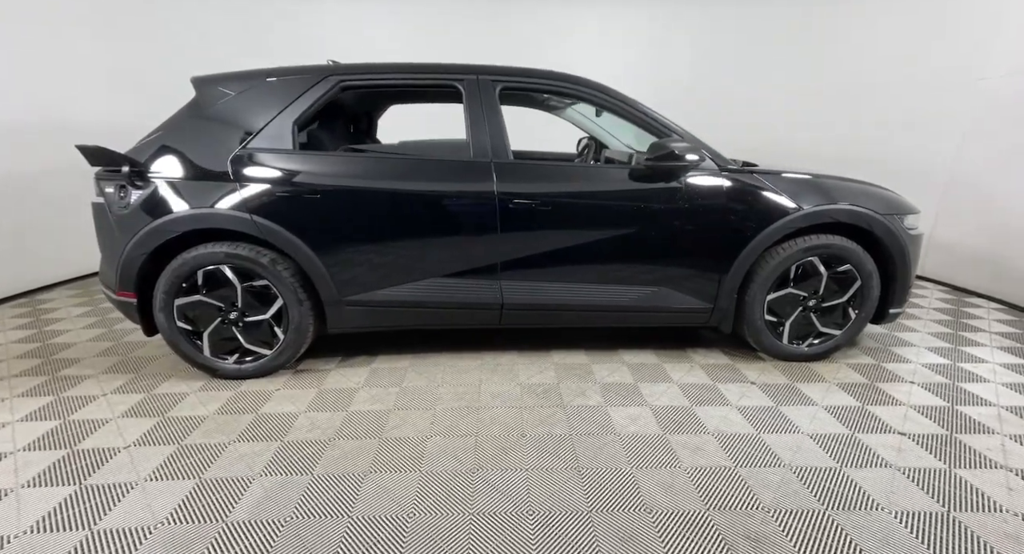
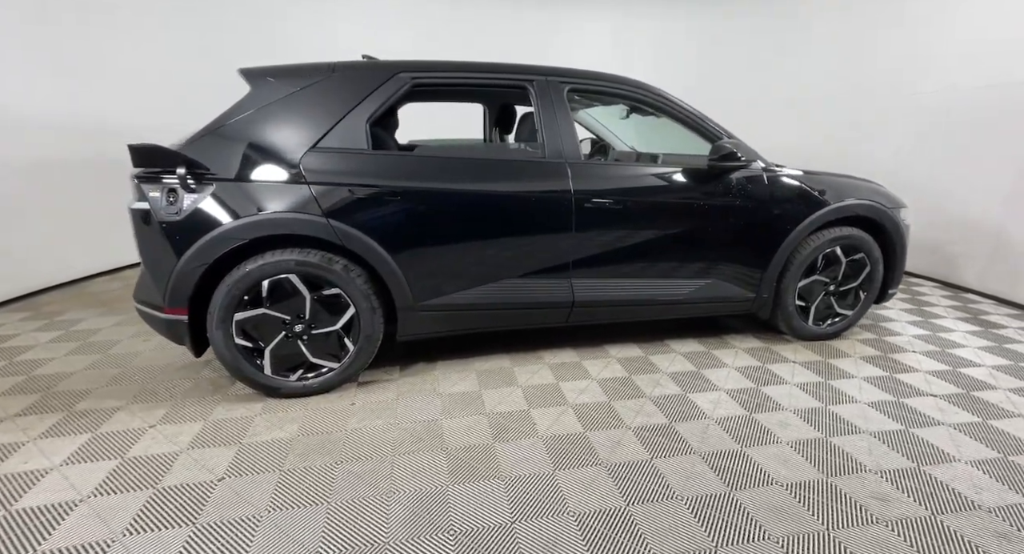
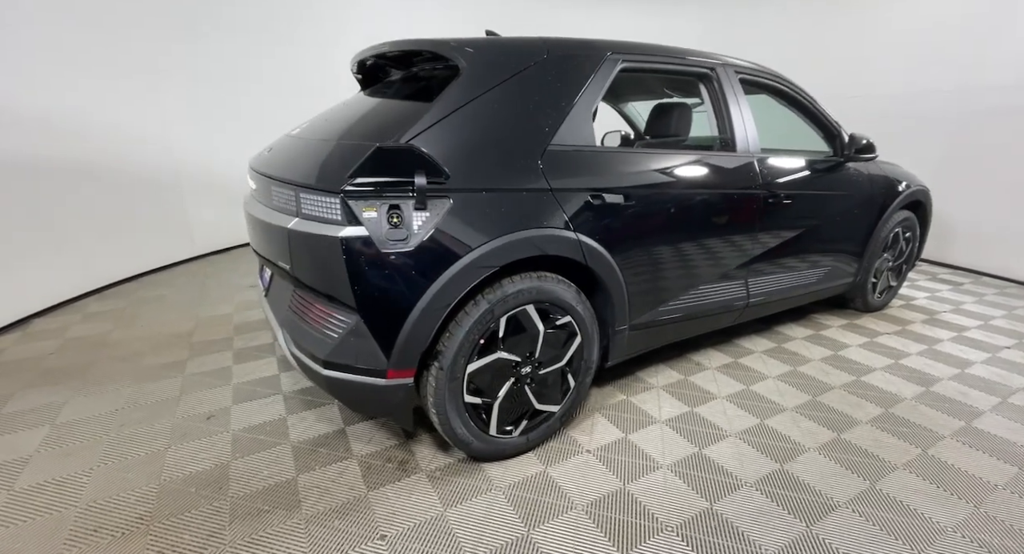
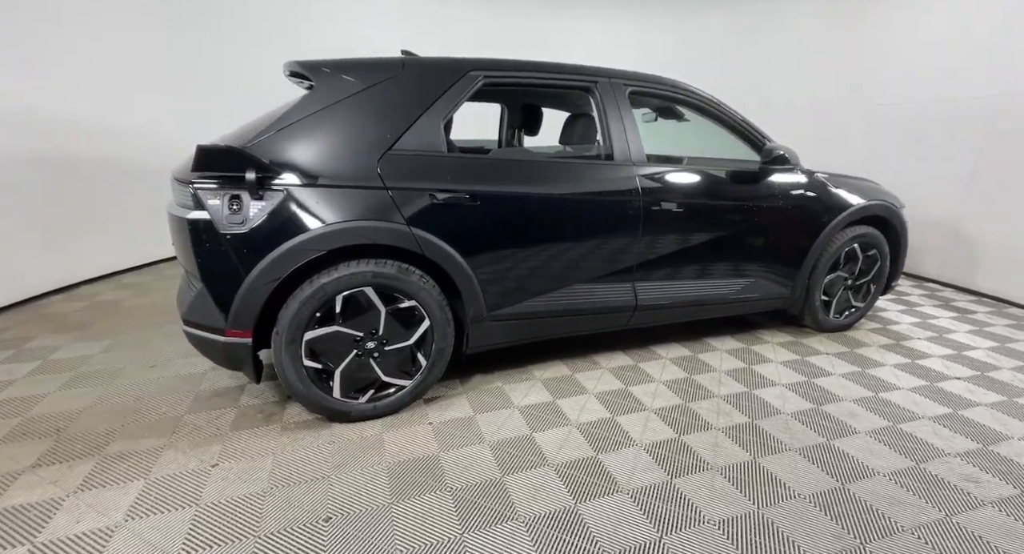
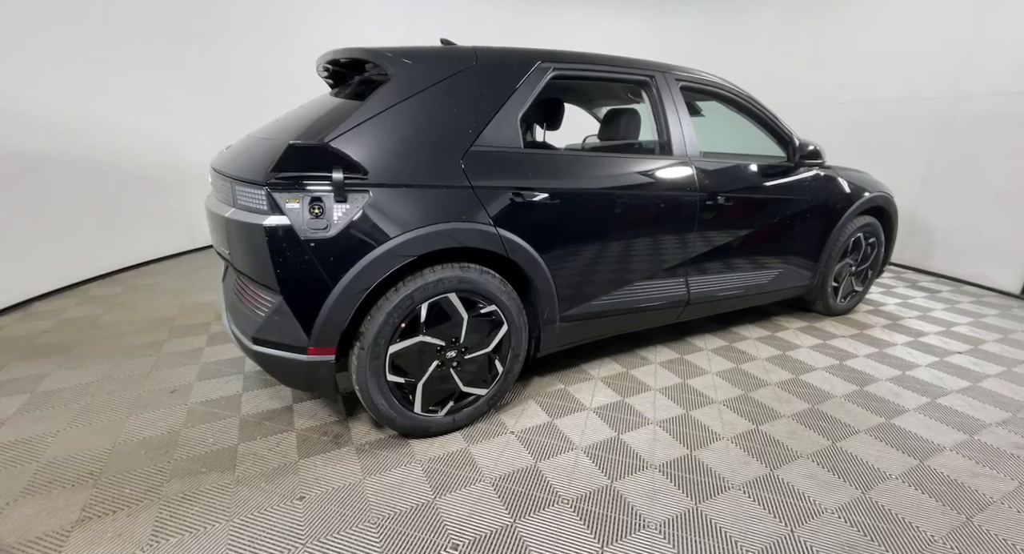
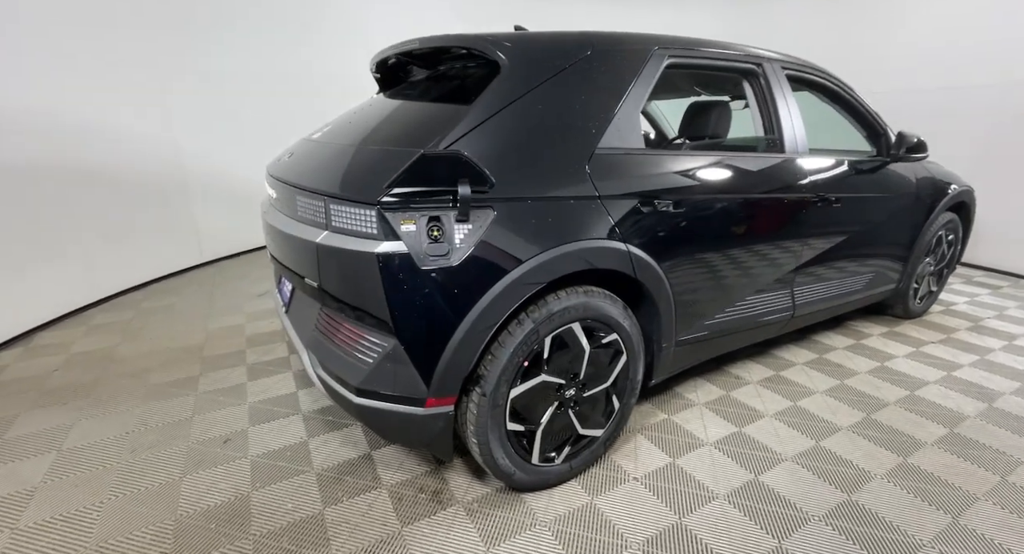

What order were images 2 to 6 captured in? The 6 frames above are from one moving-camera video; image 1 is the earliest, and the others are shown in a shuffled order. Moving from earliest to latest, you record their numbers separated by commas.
2, 4, 5, 3, 6
